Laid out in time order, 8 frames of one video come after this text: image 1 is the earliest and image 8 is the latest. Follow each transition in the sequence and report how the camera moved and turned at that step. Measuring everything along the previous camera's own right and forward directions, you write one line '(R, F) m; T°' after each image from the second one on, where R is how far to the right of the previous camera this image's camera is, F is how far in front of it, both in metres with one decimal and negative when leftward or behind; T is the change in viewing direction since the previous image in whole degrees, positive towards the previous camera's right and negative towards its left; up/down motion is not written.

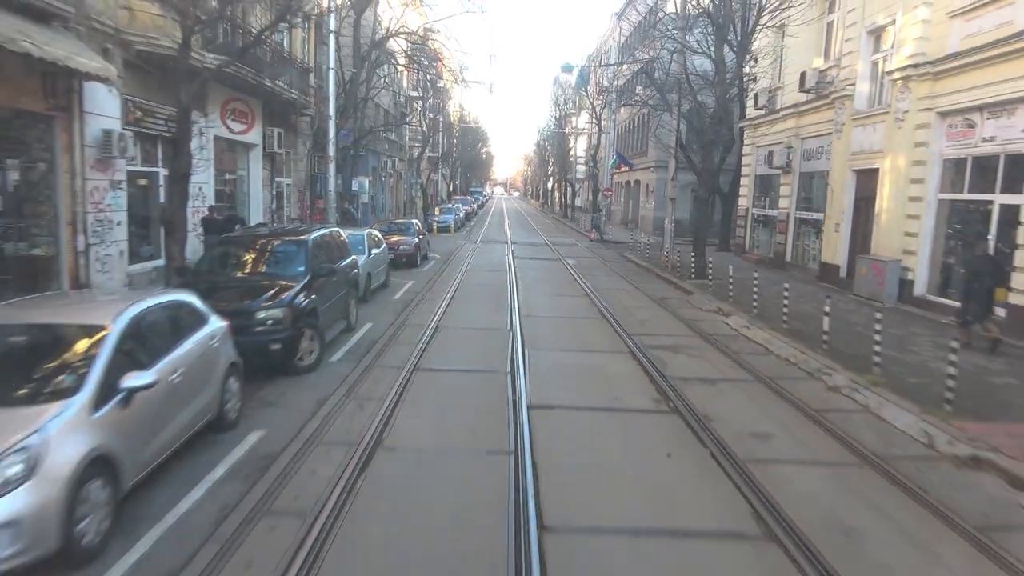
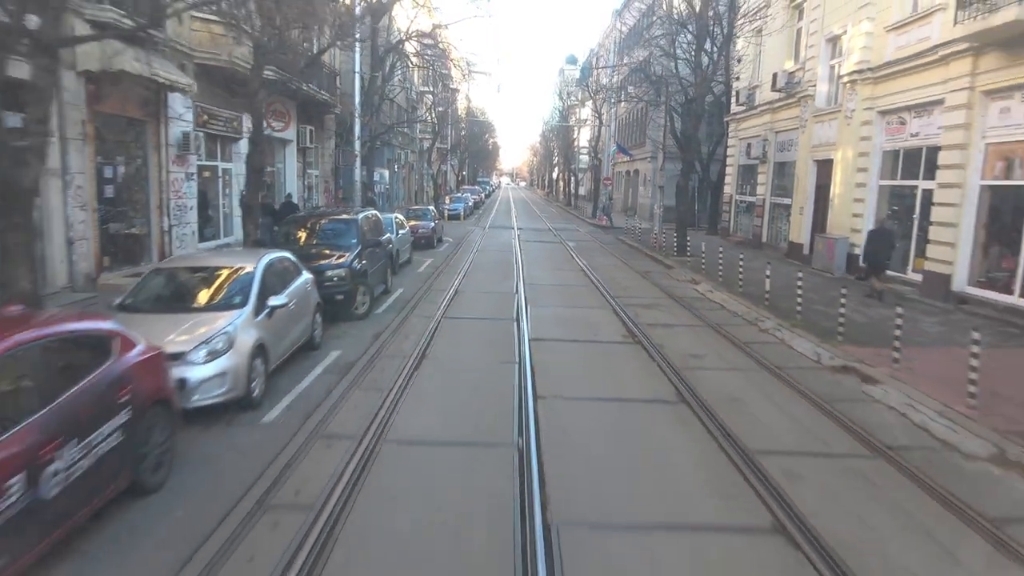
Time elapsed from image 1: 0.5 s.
(0.0, -2.9) m; -1°
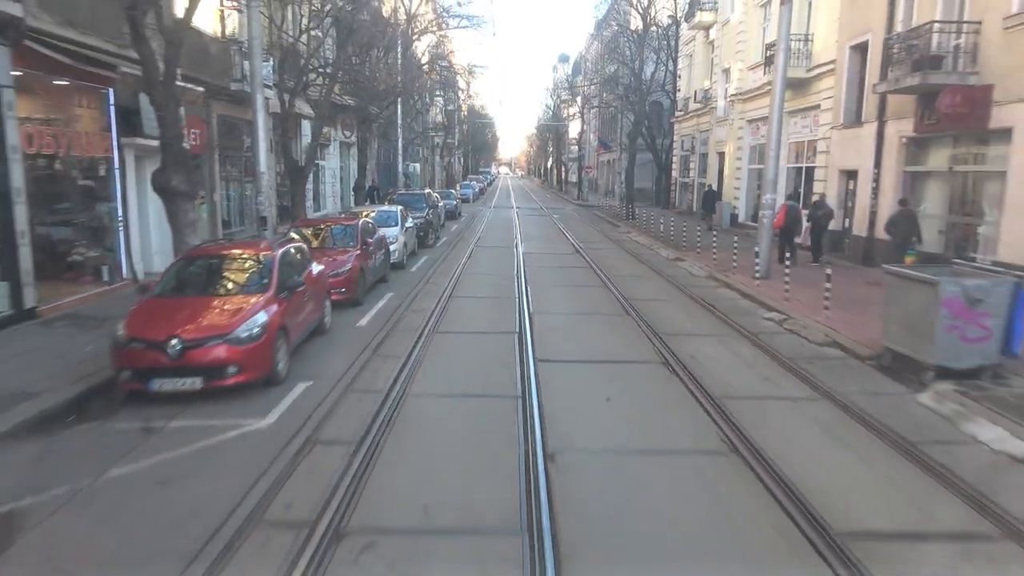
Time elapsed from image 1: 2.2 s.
(0.0, -10.0) m; 0°
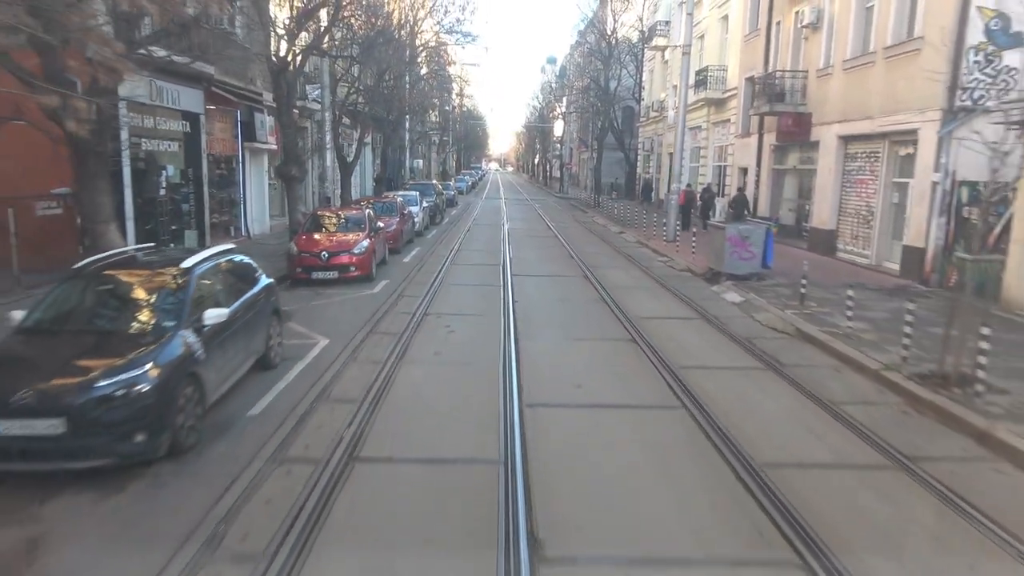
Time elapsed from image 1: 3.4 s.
(+0.1, -7.0) m; +1°
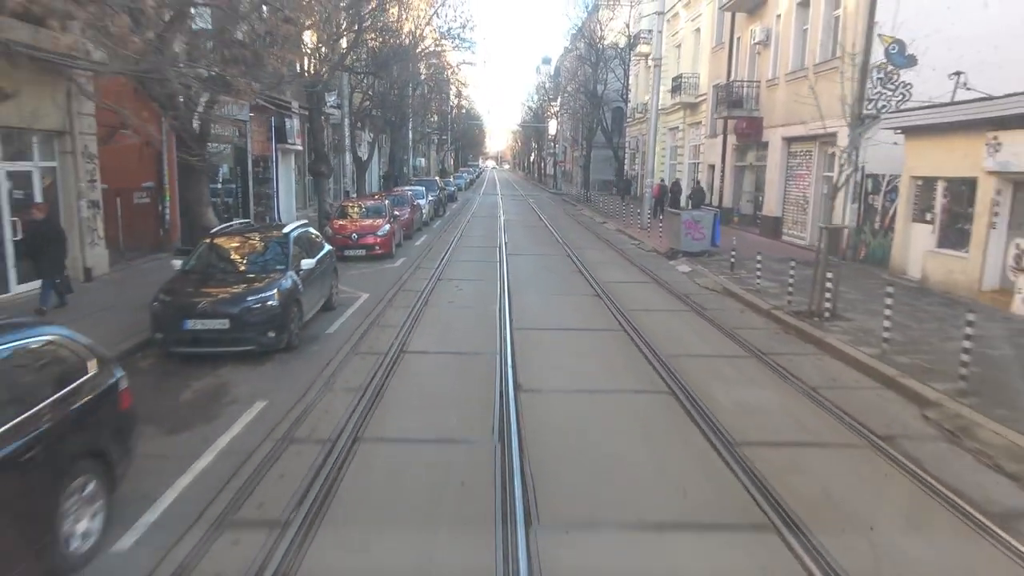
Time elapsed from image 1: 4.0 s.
(+0.1, -3.4) m; 0°
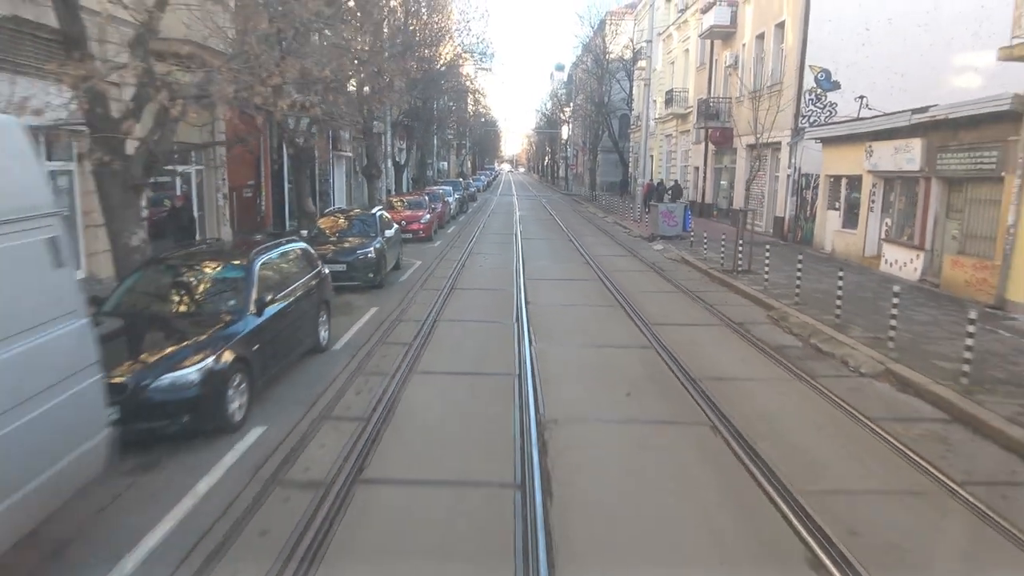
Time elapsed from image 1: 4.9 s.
(+0.1, -5.1) m; -1°
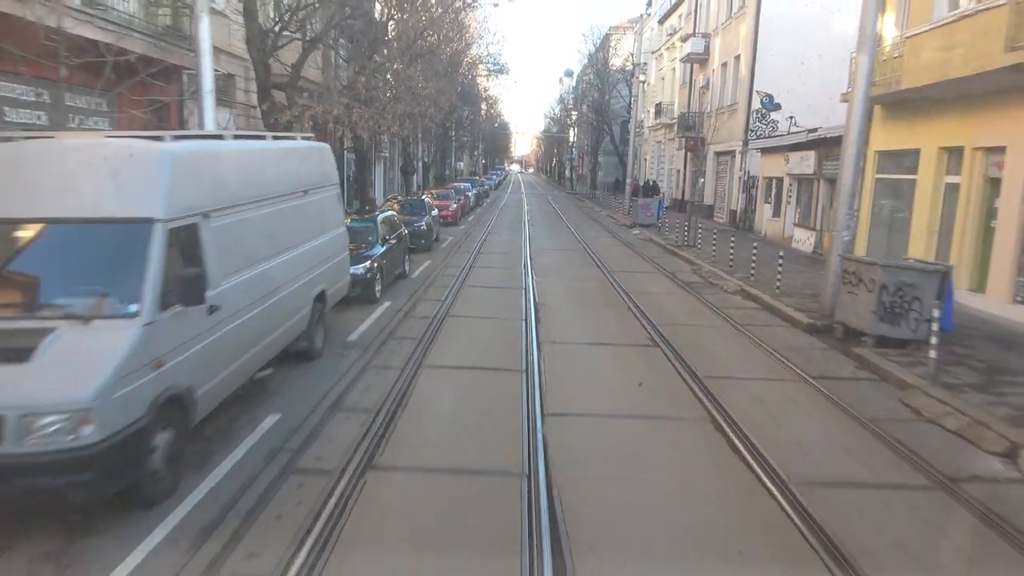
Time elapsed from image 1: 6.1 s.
(0.0, -6.2) m; -1°
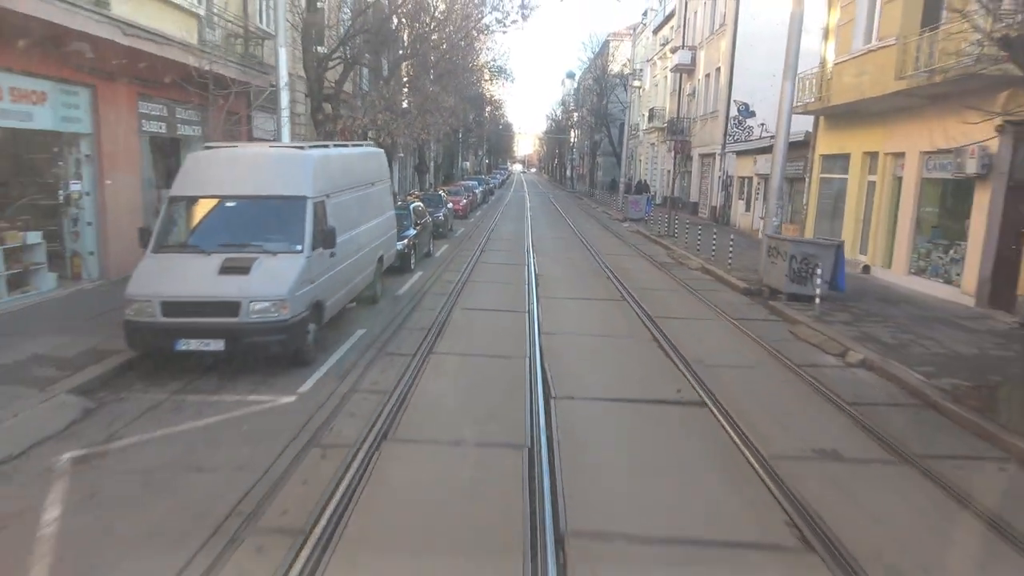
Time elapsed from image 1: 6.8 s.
(-0.1, -3.6) m; 0°
